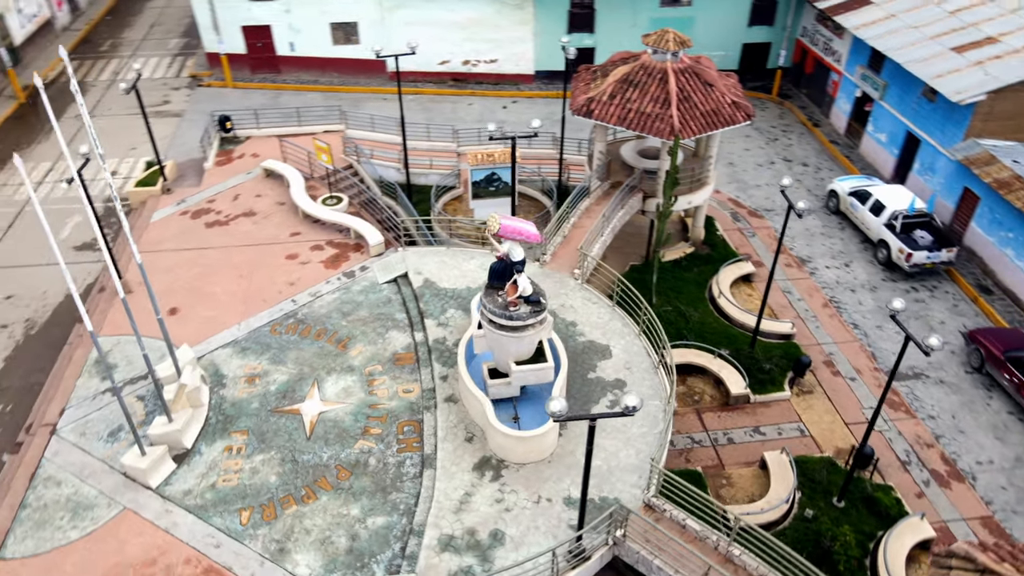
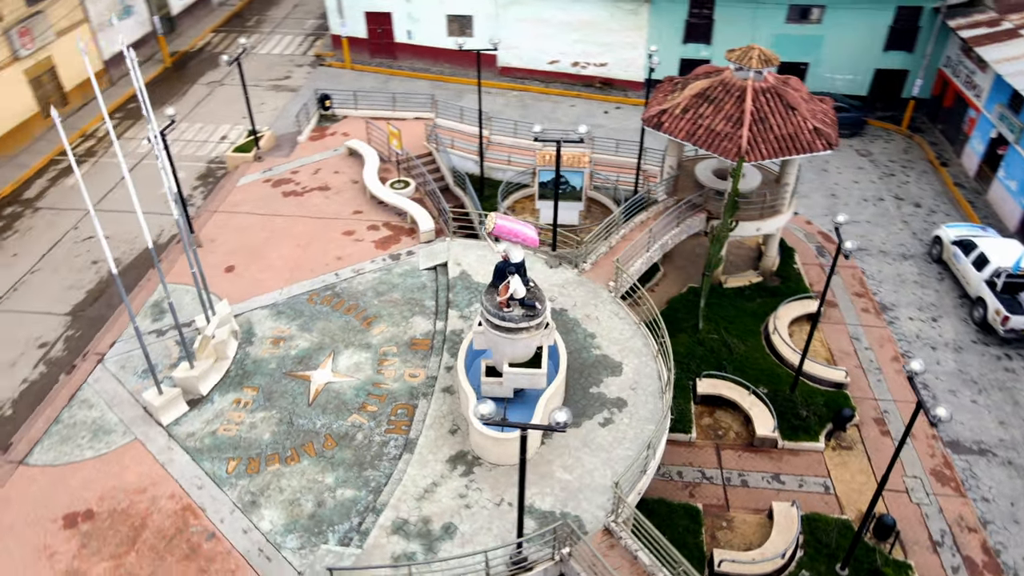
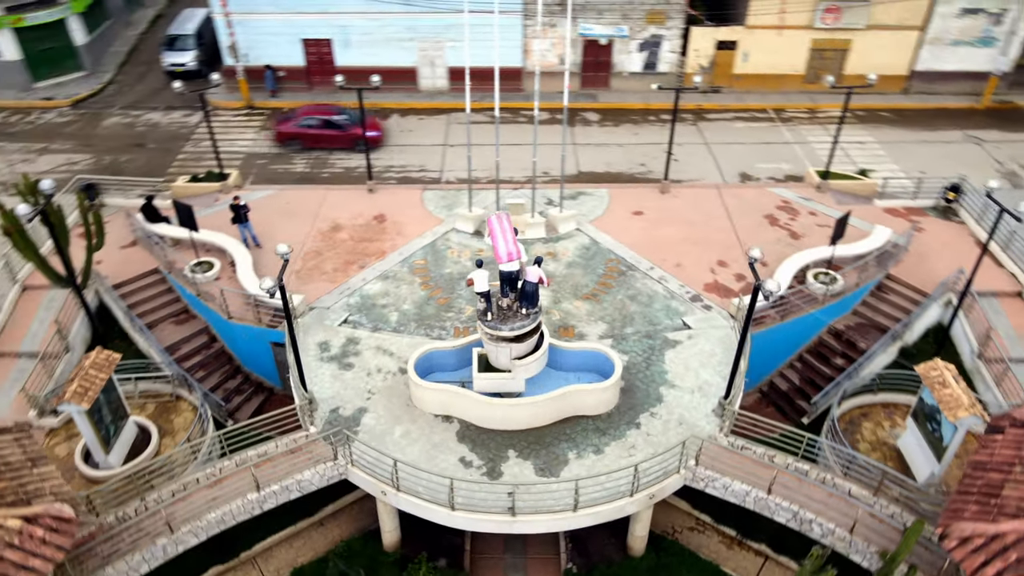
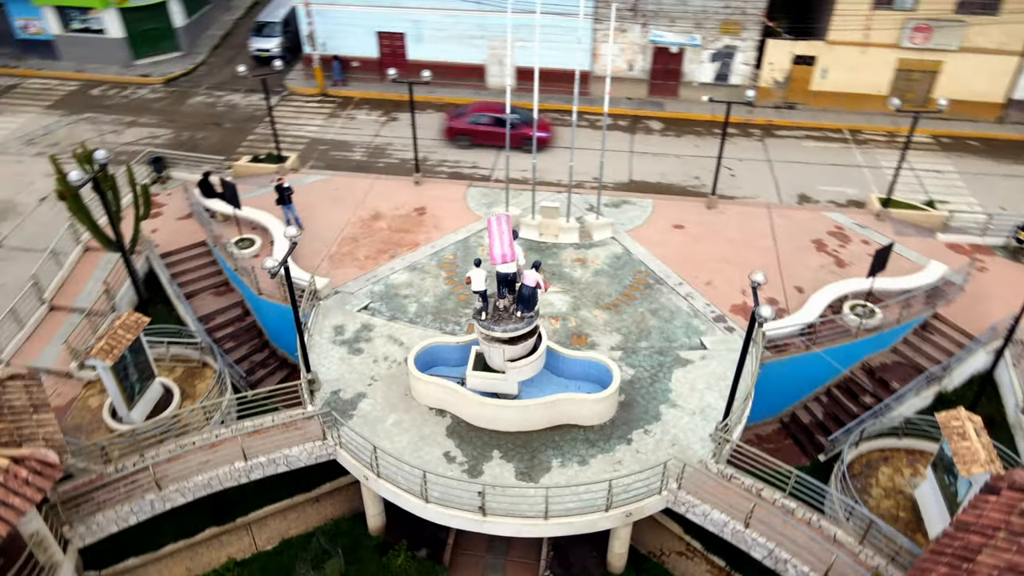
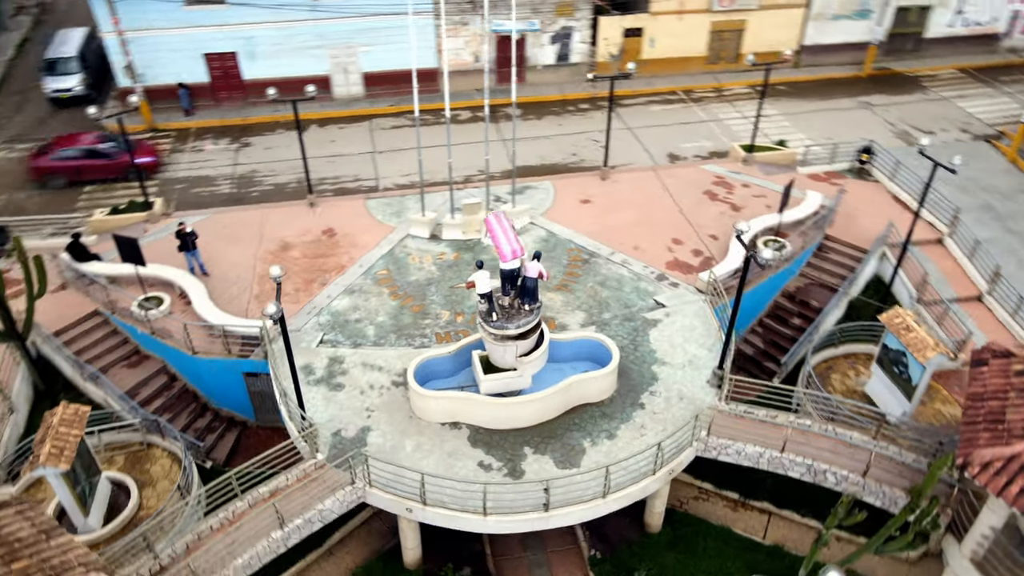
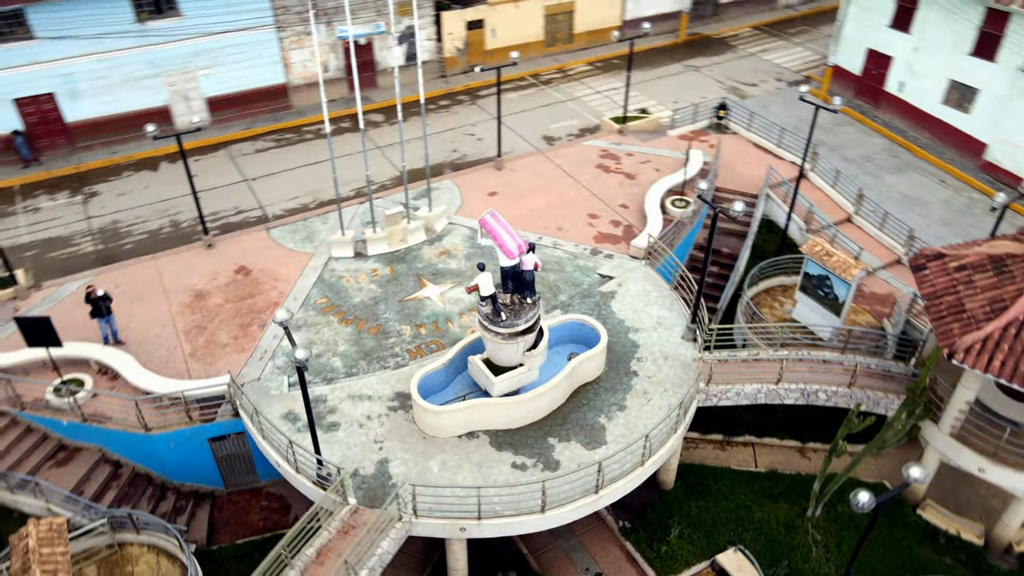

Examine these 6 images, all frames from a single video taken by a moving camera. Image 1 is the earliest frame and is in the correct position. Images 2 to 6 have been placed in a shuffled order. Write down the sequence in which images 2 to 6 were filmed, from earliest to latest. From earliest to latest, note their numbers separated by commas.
2, 6, 5, 3, 4
